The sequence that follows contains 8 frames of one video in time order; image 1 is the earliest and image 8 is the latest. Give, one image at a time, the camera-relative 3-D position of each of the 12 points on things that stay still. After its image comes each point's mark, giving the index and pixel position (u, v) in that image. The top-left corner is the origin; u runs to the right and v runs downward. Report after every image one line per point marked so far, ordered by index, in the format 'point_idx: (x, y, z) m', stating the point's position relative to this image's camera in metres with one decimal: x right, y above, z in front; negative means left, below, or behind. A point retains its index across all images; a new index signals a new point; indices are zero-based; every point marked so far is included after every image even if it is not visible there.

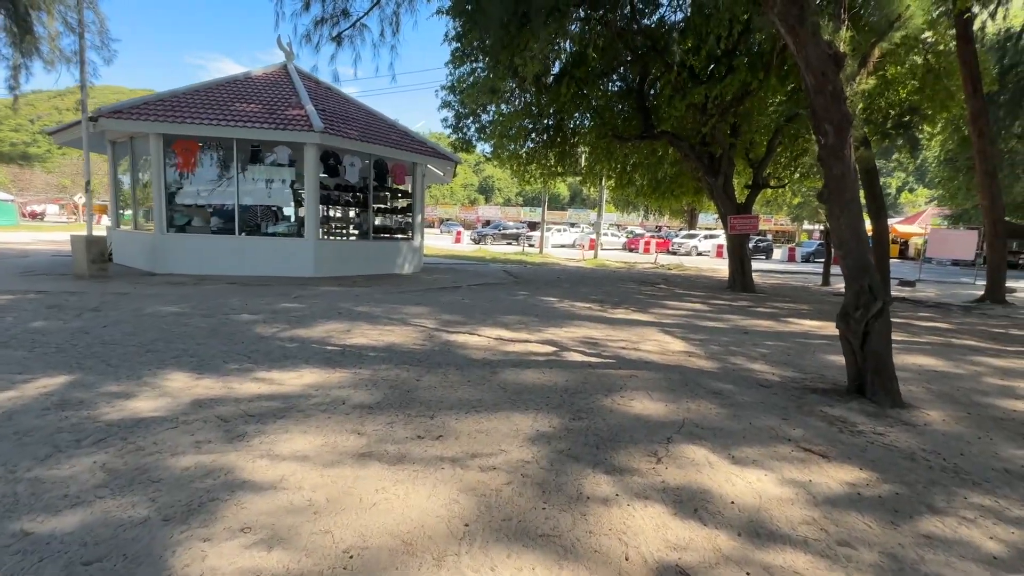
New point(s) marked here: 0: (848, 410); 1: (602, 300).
0: (+3.8, -1.4, +5.3) m
1: (+2.3, -0.3, +11.9) m
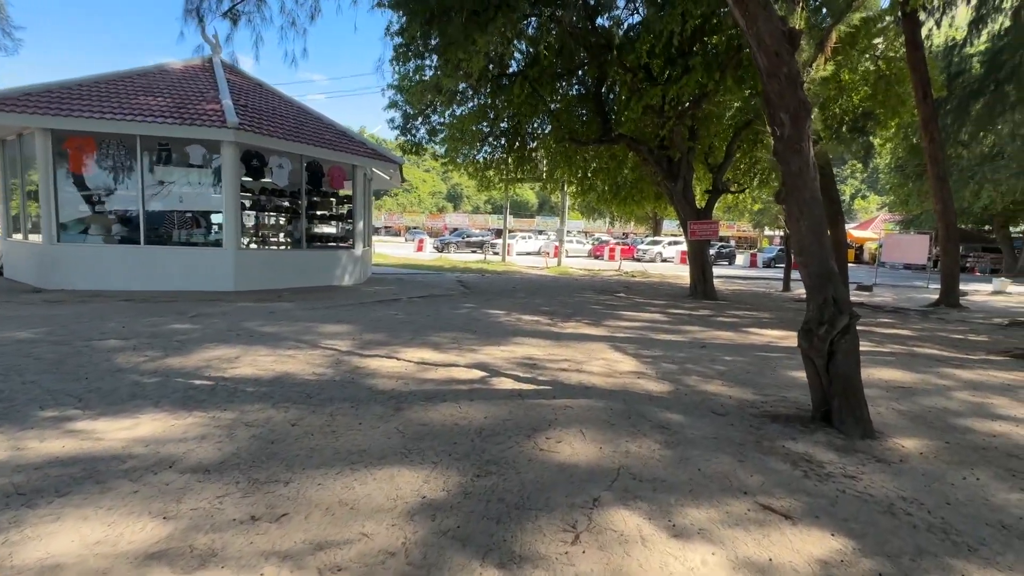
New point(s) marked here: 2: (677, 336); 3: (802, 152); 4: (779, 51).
0: (+2.9, -1.5, +4.5) m
1: (+1.0, -0.6, +11.0) m
2: (+3.3, -1.0, +9.4) m
3: (+3.2, +1.5, +5.3) m
4: (+2.9, +2.5, +5.0) m
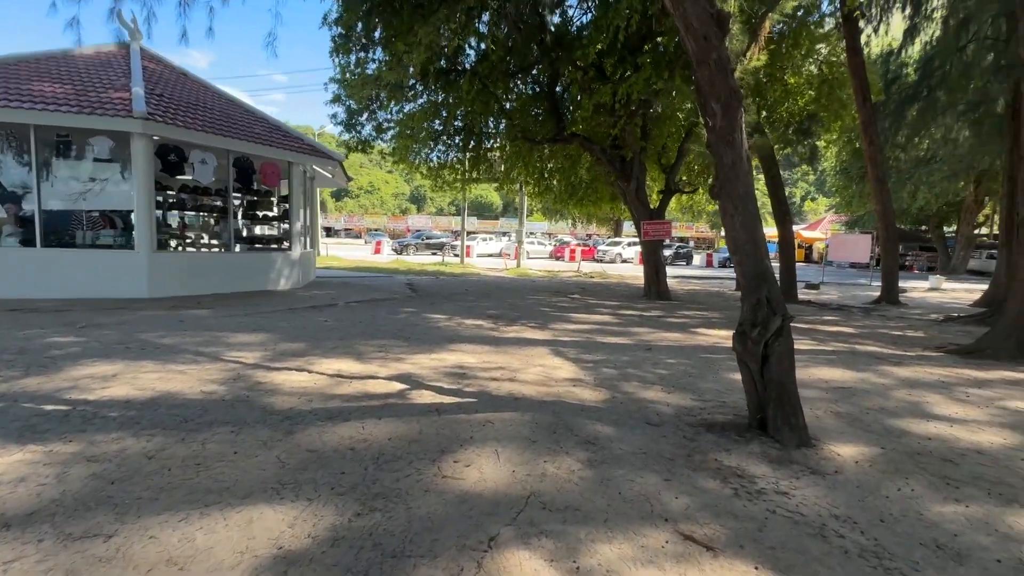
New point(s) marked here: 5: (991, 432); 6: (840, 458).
0: (+2.1, -1.5, +4.2) m
1: (-0.3, -0.6, +10.6) m
2: (+2.2, -1.0, +9.1) m
3: (+2.4, +1.5, +5.0) m
4: (+2.0, +2.5, +4.7) m
5: (+5.2, -1.6, +5.1) m
6: (+3.0, -1.6, +4.3) m
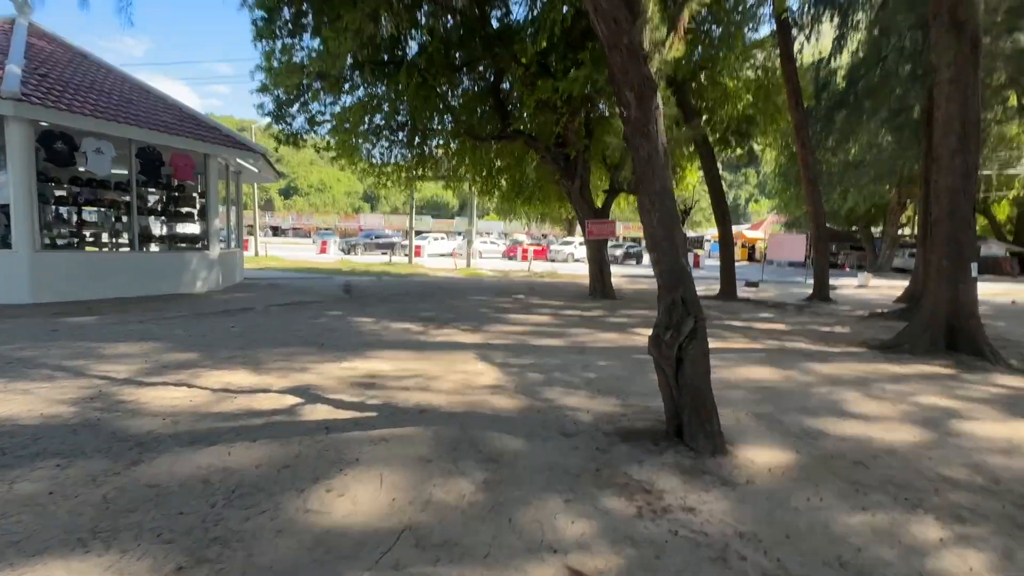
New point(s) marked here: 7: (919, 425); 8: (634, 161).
0: (+1.2, -1.5, +3.9) m
1: (-1.7, -0.6, +10.0) m
2: (+0.8, -1.0, +8.8) m
3: (+1.4, +1.5, +4.7) m
4: (+1.0, +2.5, +4.4) m
5: (+4.3, -1.5, +5.1) m
6: (+2.1, -1.5, +4.1) m
7: (+4.6, -1.5, +5.3) m
8: (+1.3, +1.3, +4.8) m
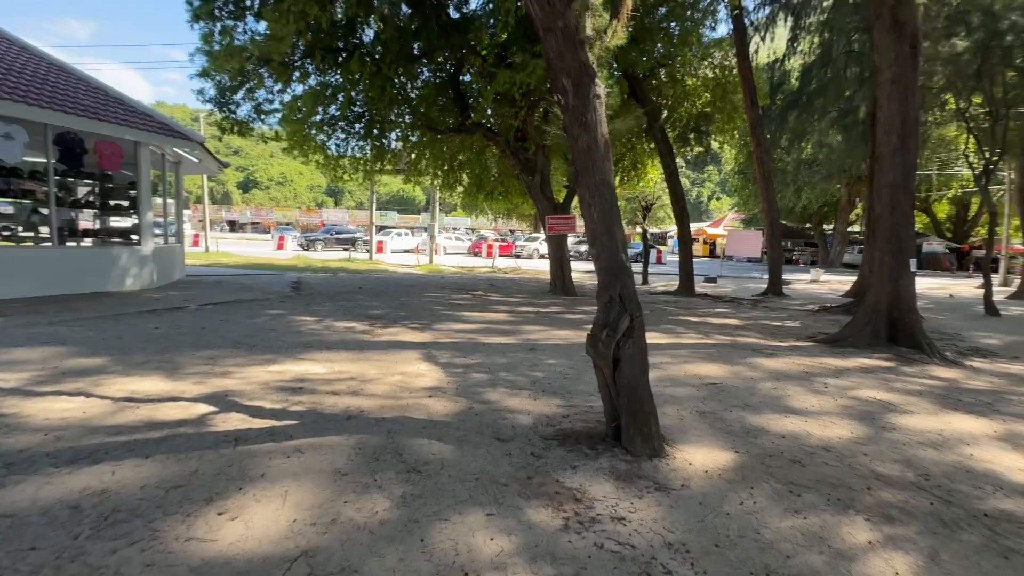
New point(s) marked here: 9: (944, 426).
0: (+0.6, -1.5, +3.7) m
1: (-2.7, -0.6, +9.6) m
2: (-0.1, -0.9, +8.6) m
3: (+0.7, +1.6, +4.5) m
4: (+0.4, +2.6, +4.2) m
5: (+3.6, -1.5, +5.1) m
6: (+1.5, -1.5, +3.9) m
7: (+3.9, -1.5, +5.3) m
8: (+0.6, +1.3, +4.6) m
9: (+4.8, -1.5, +5.2) m
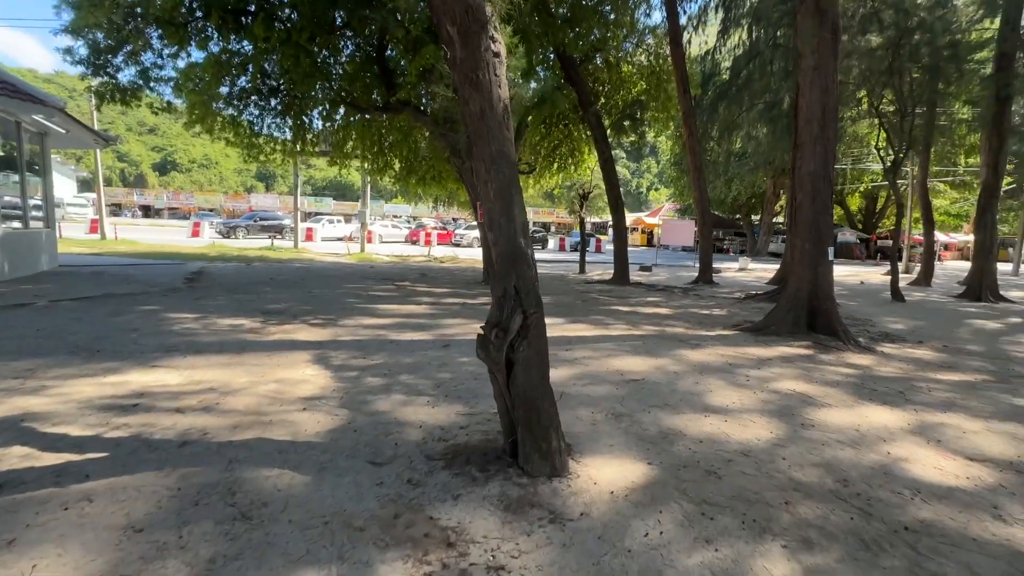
0: (-0.2, -1.4, +3.1) m
1: (-4.2, -0.4, +8.5) m
2: (-1.5, -0.8, +7.8) m
3: (-0.2, +1.6, +3.8) m
4: (-0.6, +2.6, +3.4) m
5: (+2.5, -1.4, +4.8) m
6: (+0.6, -1.4, +3.4) m
7: (+2.8, -1.4, +5.0) m
8: (-0.4, +1.4, +3.9) m
9: (+3.7, -1.4, +5.0) m
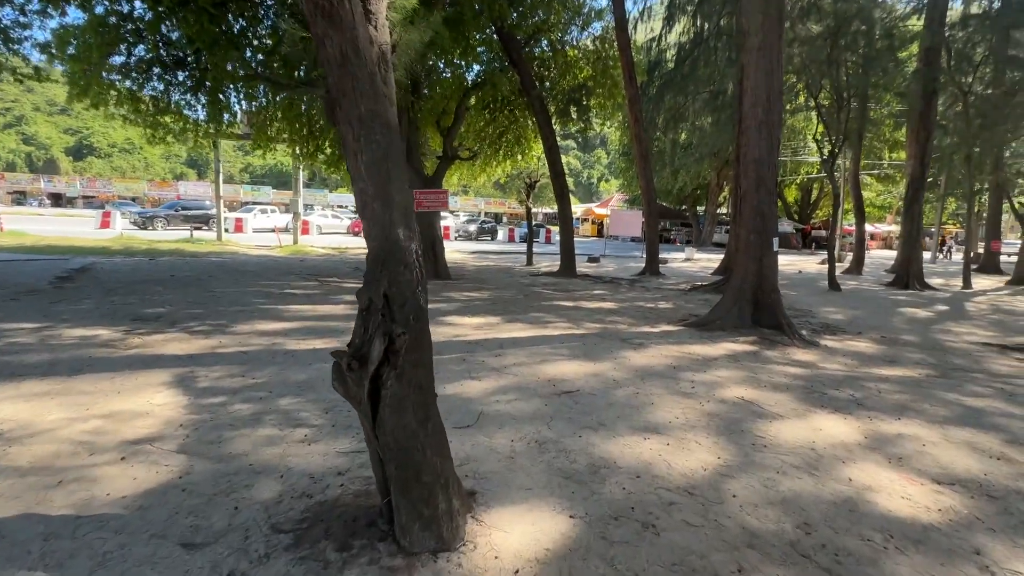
0: (-0.9, -1.5, +2.1) m
1: (-5.4, -0.4, +7.2) m
2: (-2.6, -0.8, +6.7) m
3: (-1.0, +1.6, +2.8) m
4: (-1.3, +2.6, +2.3) m
5: (+1.7, -1.4, +4.1) m
6: (-0.1, -1.5, +2.5) m
7: (+1.9, -1.4, +4.3) m
8: (-1.2, +1.4, +2.8) m
9: (+2.8, -1.4, +4.4) m
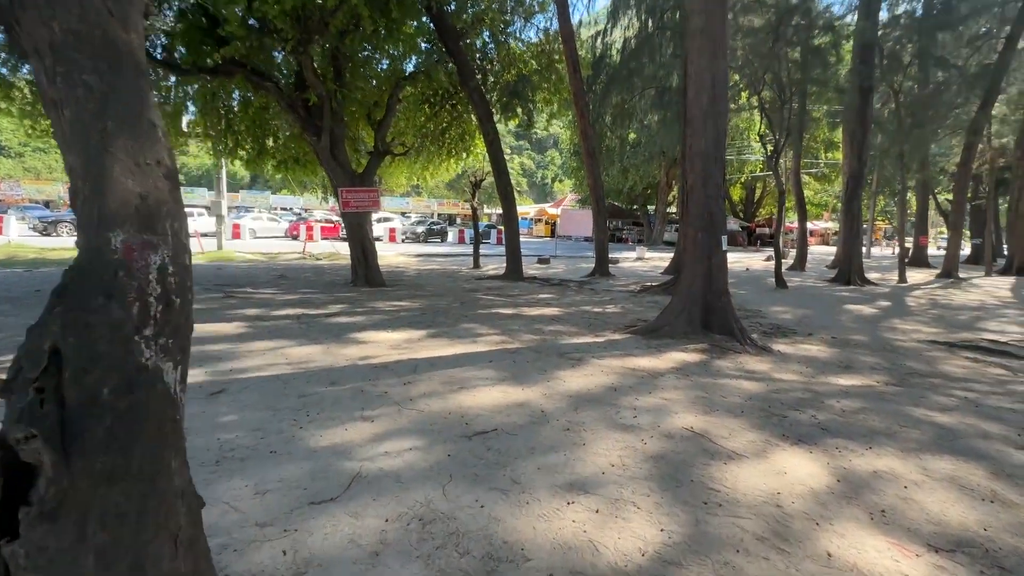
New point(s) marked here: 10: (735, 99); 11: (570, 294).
0: (-1.5, -1.7, +0.9) m
1: (-6.5, -0.7, +5.6) m
2: (-3.6, -1.0, +5.3) m
3: (-1.8, +1.4, +1.6) m
4: (-2.0, +2.4, +1.1) m
5: (+0.9, -1.5, +3.1) m
6: (-0.7, -1.6, +1.4) m
7: (+1.1, -1.5, +3.4) m
8: (-1.9, +1.2, +1.6) m
9: (+2.0, -1.5, +3.5) m
10: (+8.5, +7.4, +17.9) m
11: (+1.7, -0.2, +13.7) m
